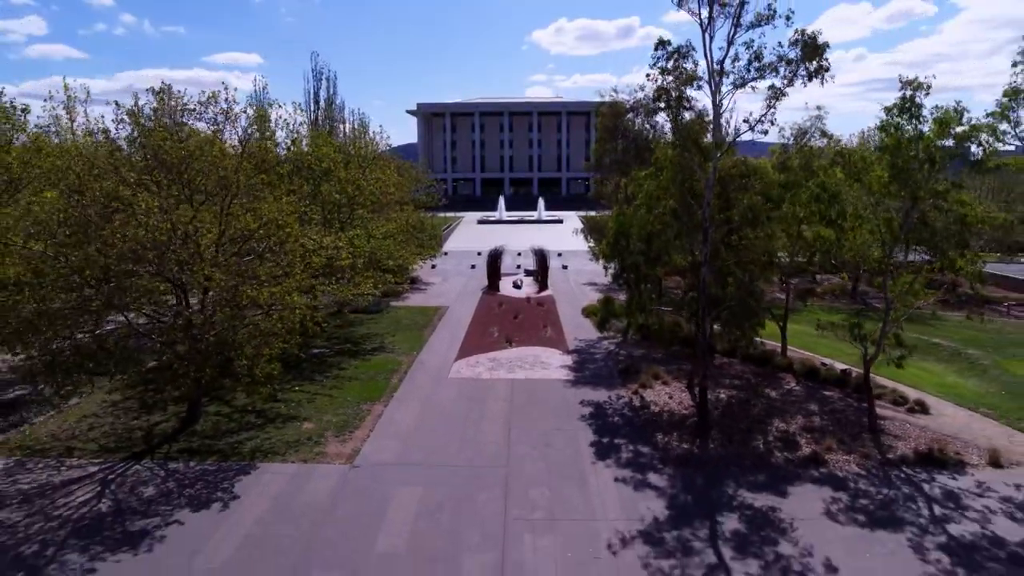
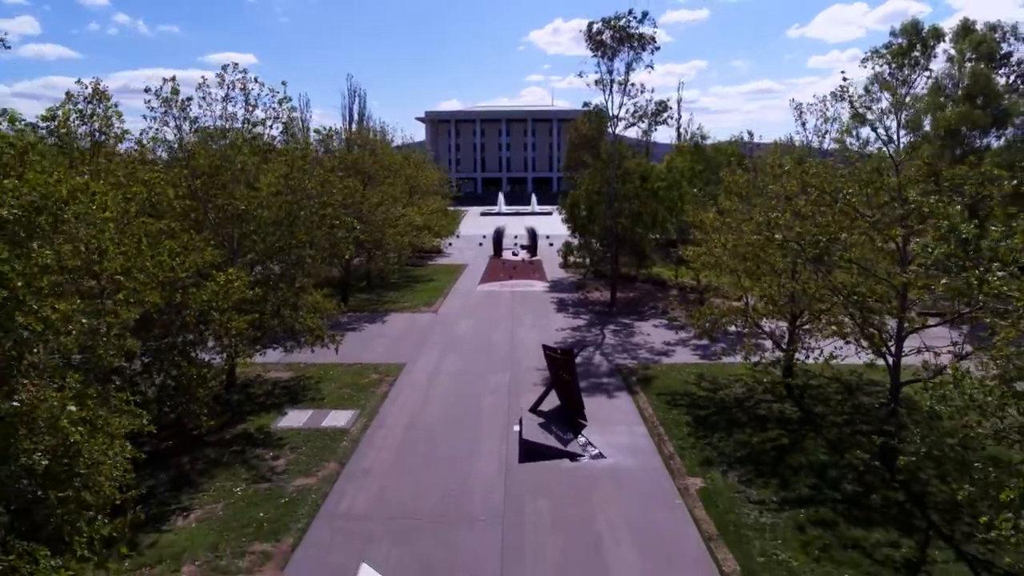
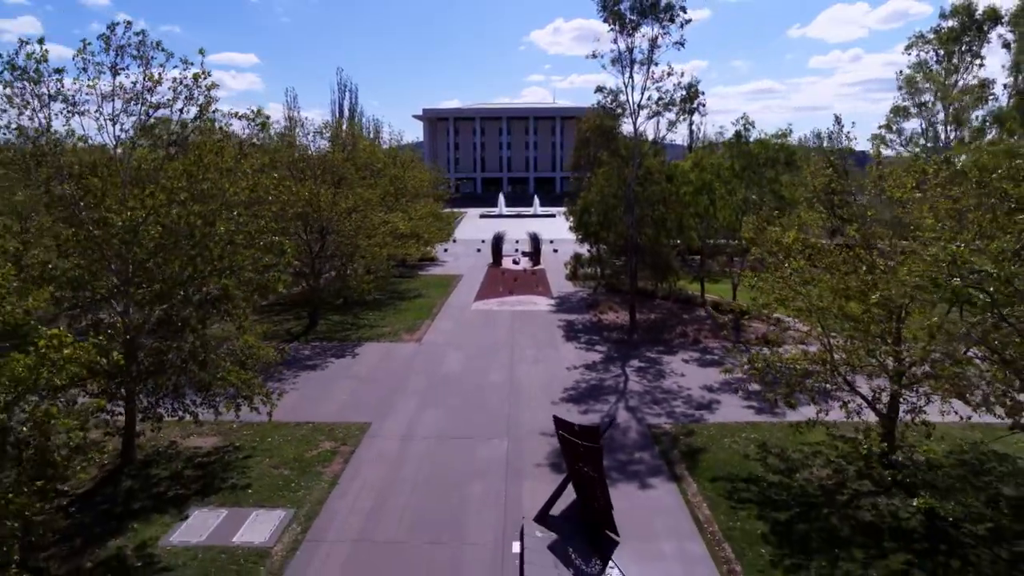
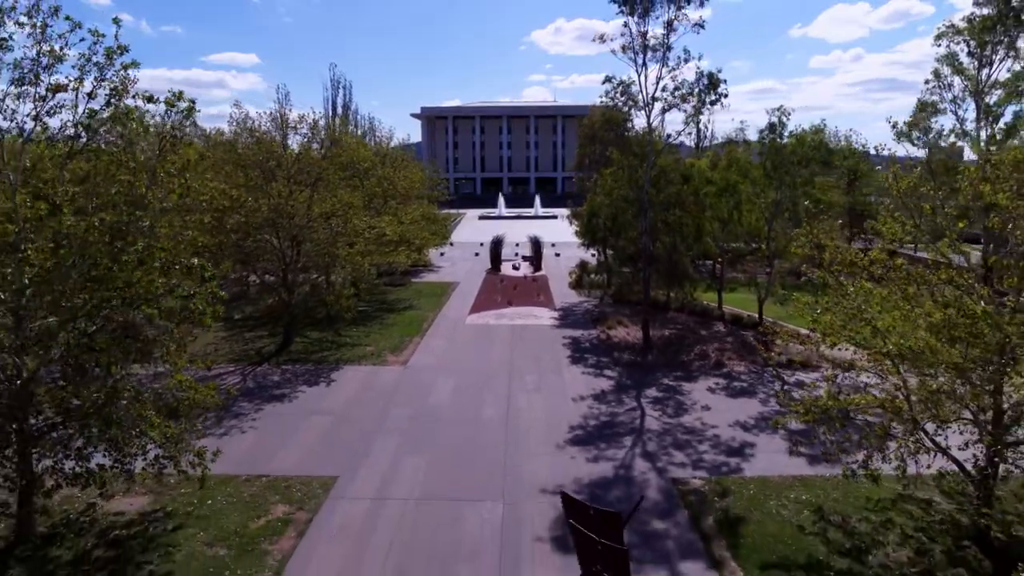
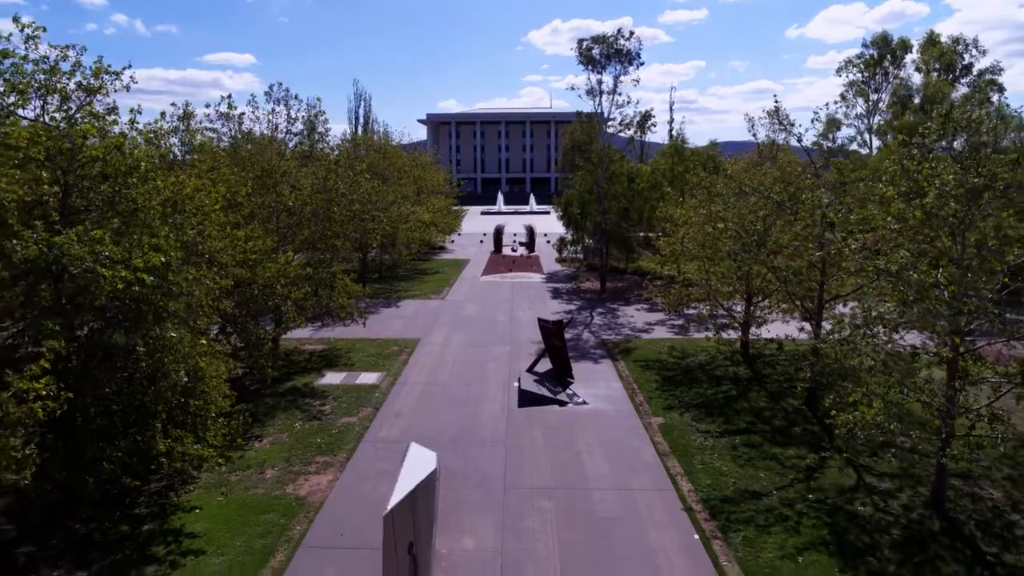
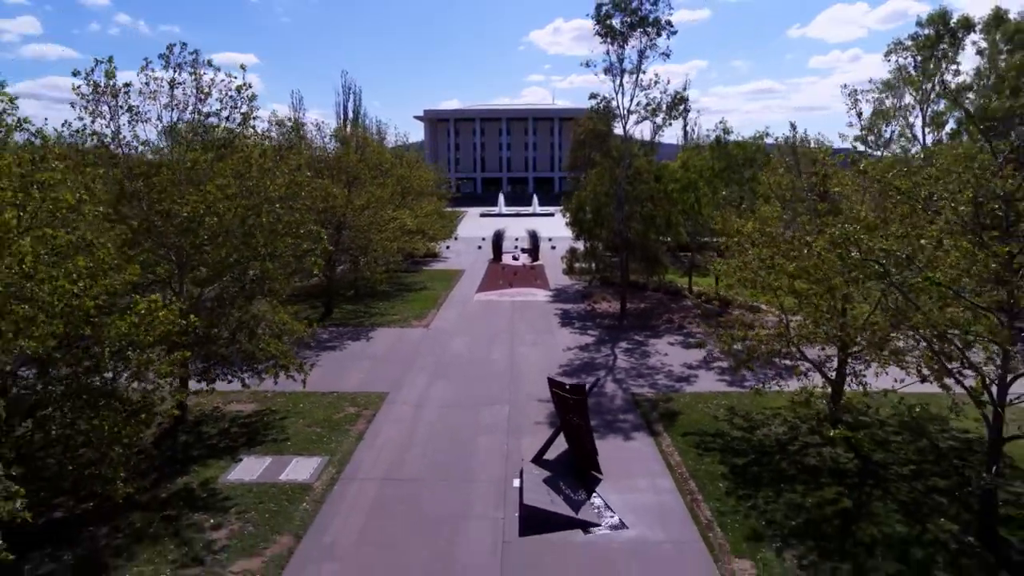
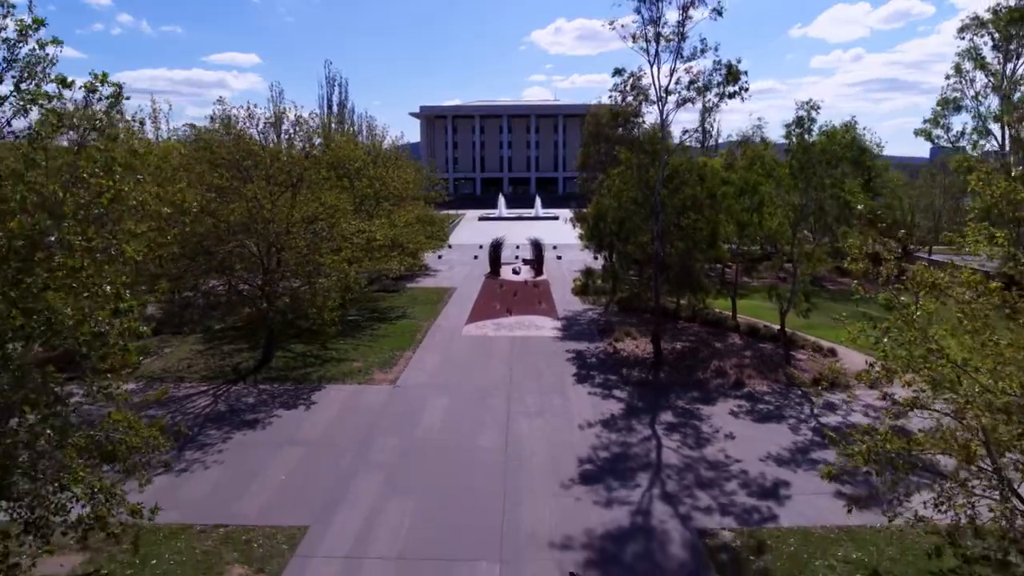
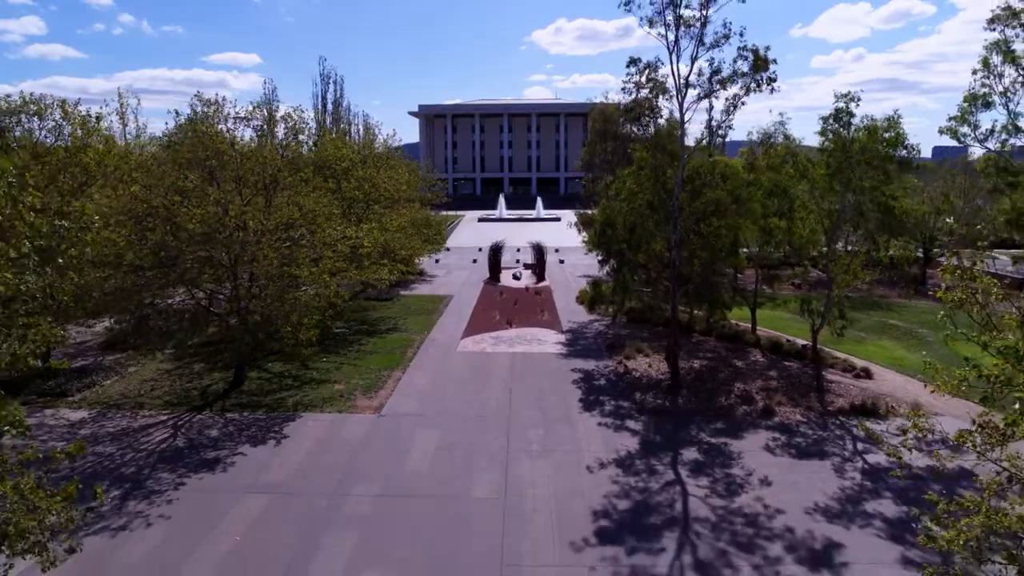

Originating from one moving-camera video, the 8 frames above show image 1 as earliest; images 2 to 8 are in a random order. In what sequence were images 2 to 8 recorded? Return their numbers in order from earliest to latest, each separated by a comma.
8, 7, 4, 3, 6, 2, 5
